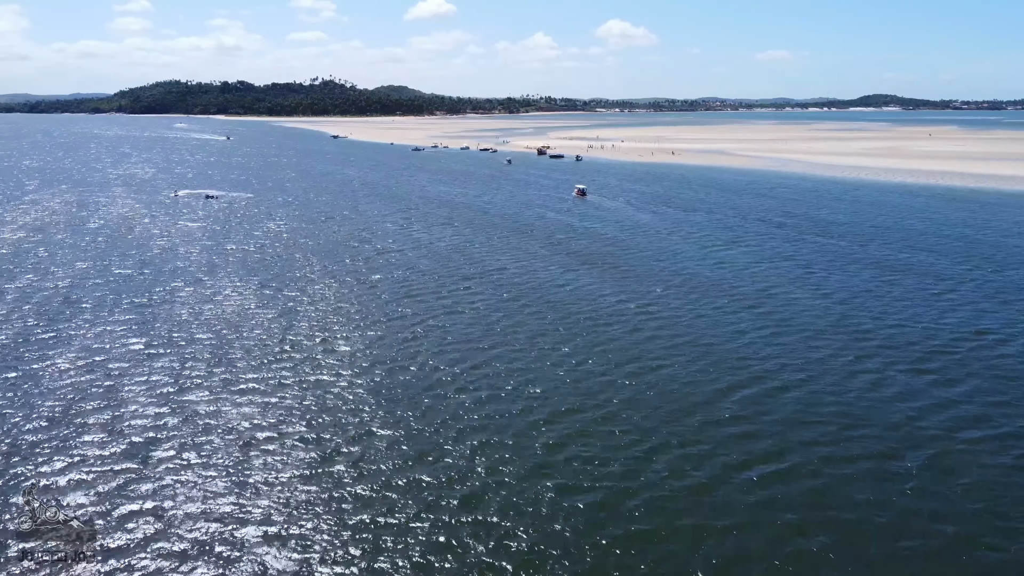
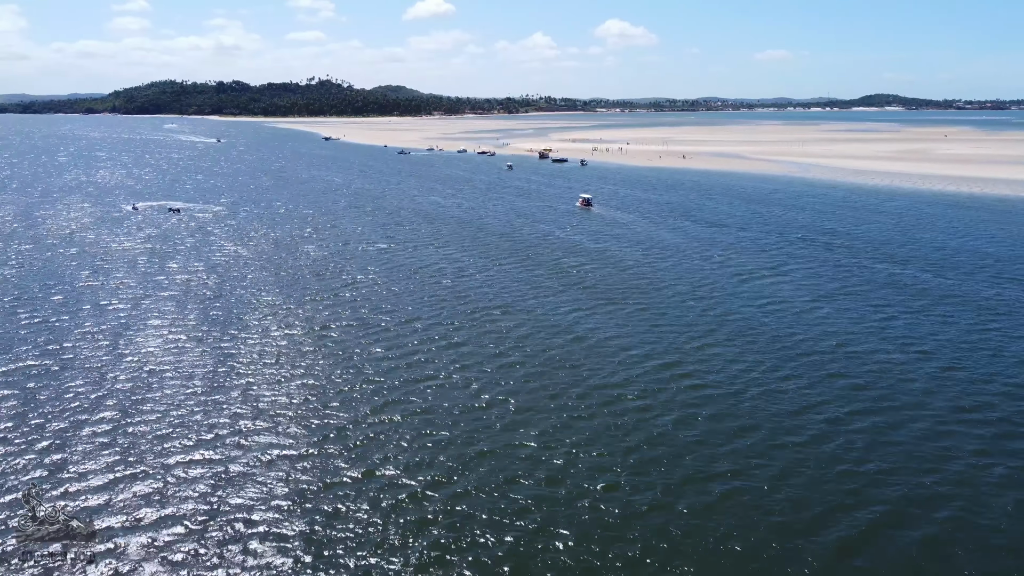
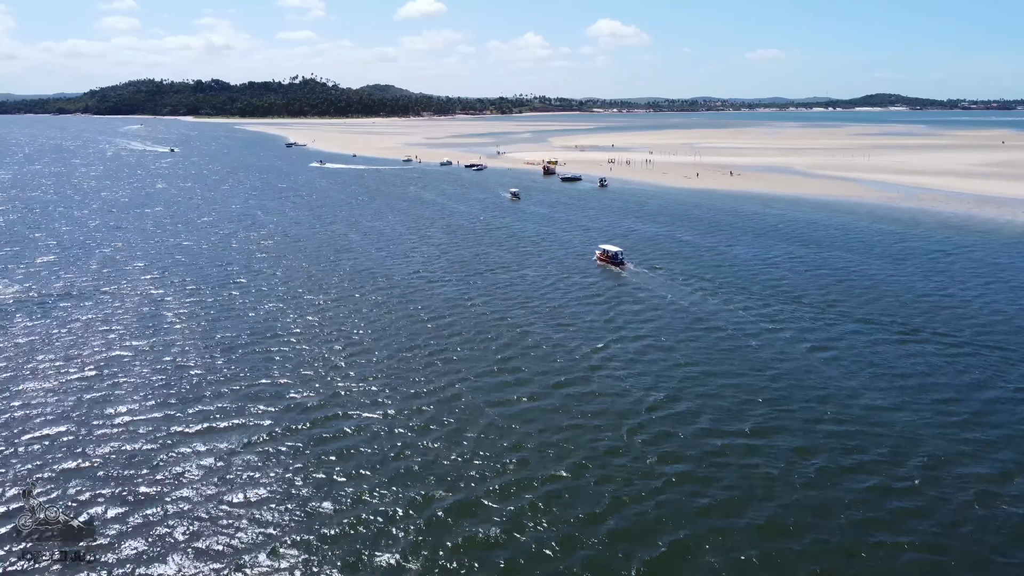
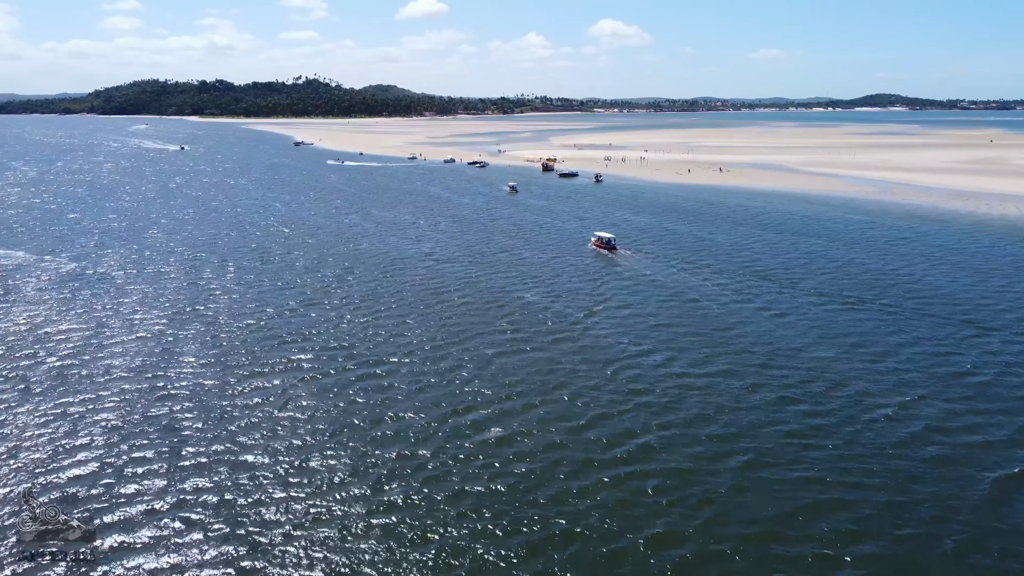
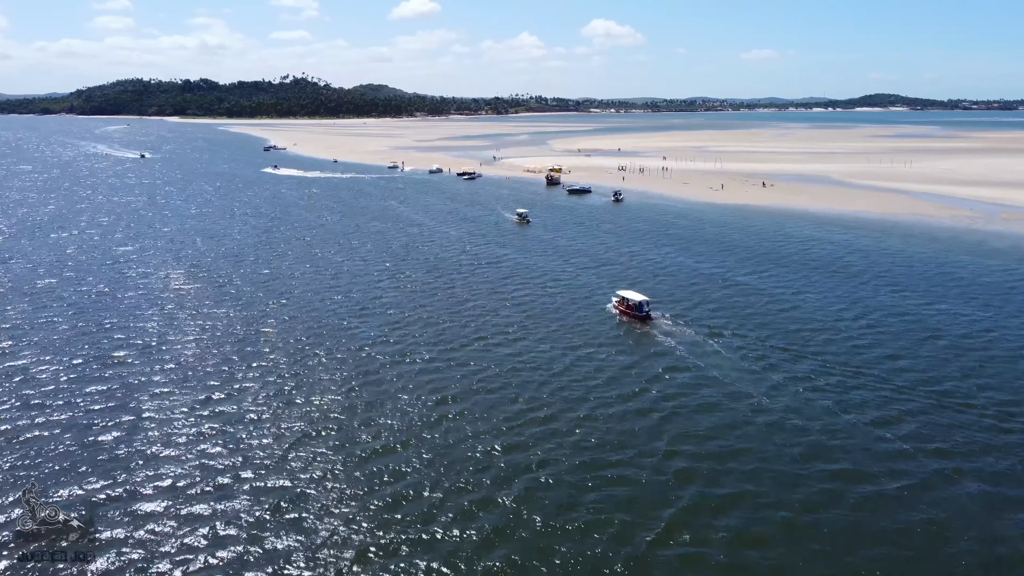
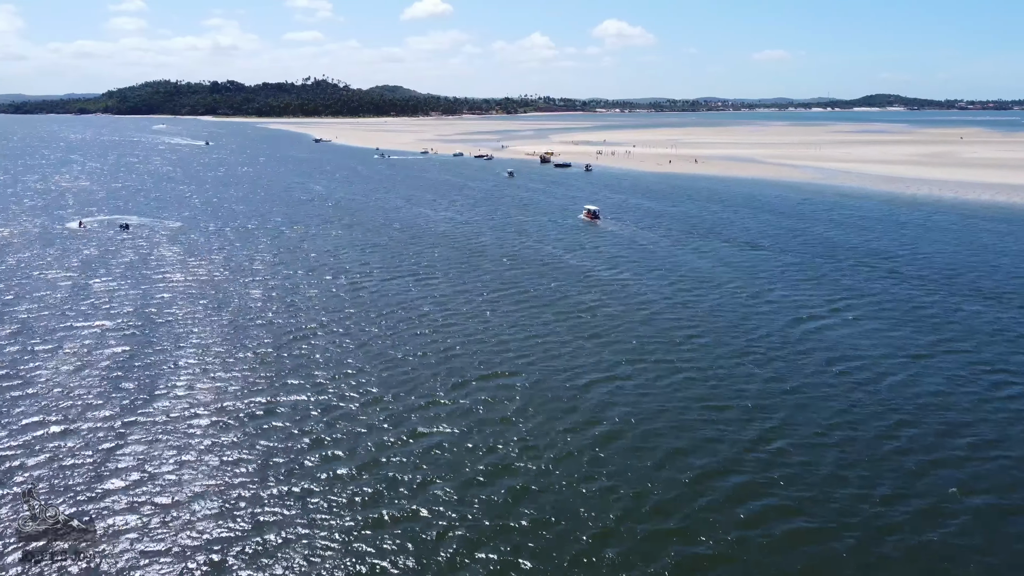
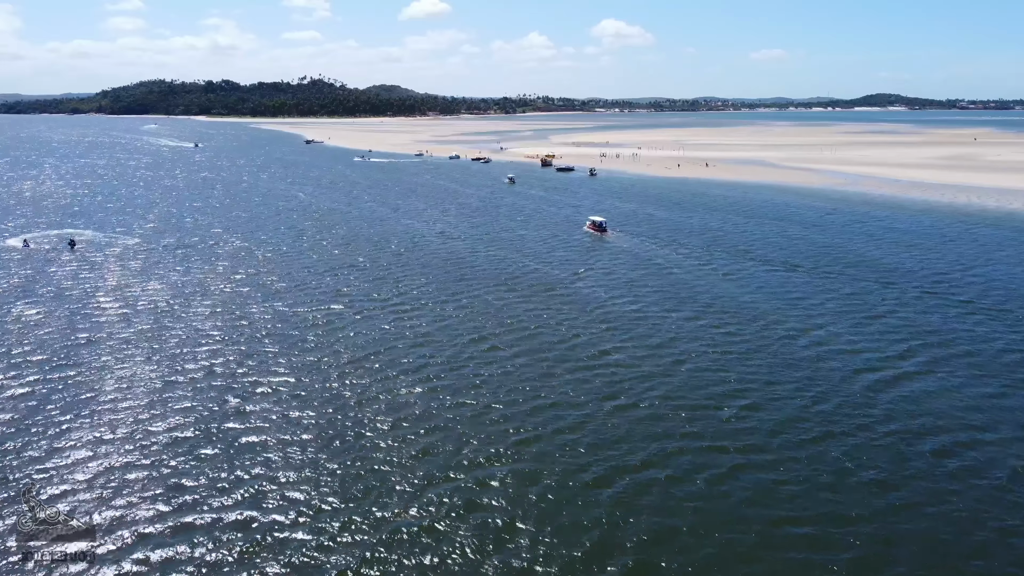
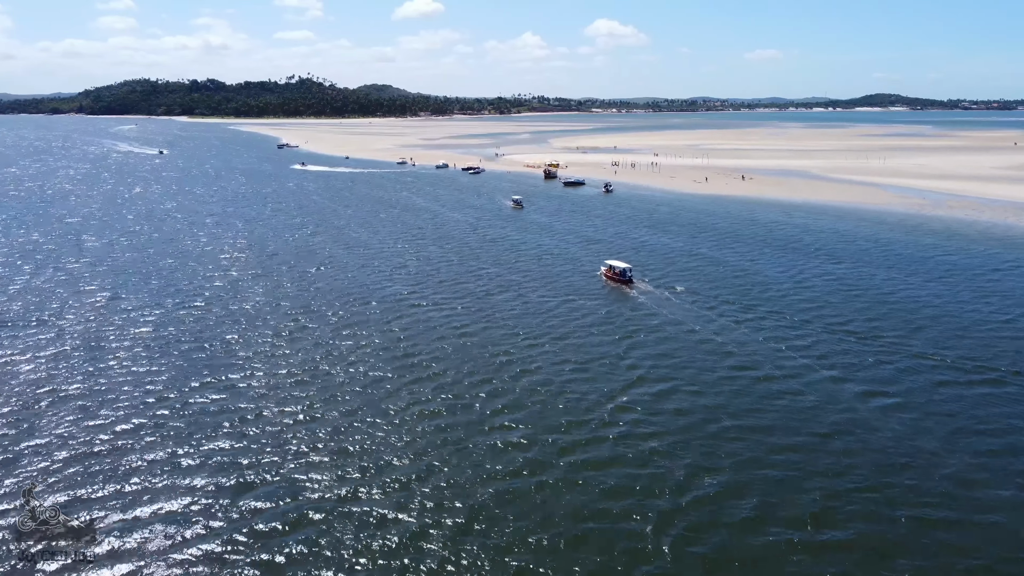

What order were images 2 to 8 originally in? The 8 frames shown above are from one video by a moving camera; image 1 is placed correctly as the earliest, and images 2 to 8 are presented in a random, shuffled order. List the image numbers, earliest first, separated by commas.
2, 6, 7, 4, 3, 8, 5
